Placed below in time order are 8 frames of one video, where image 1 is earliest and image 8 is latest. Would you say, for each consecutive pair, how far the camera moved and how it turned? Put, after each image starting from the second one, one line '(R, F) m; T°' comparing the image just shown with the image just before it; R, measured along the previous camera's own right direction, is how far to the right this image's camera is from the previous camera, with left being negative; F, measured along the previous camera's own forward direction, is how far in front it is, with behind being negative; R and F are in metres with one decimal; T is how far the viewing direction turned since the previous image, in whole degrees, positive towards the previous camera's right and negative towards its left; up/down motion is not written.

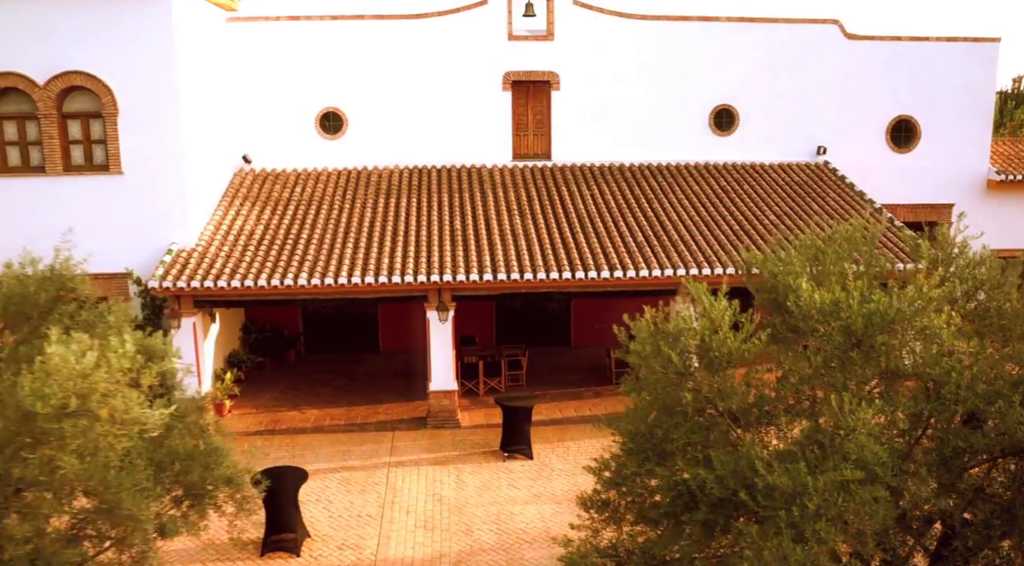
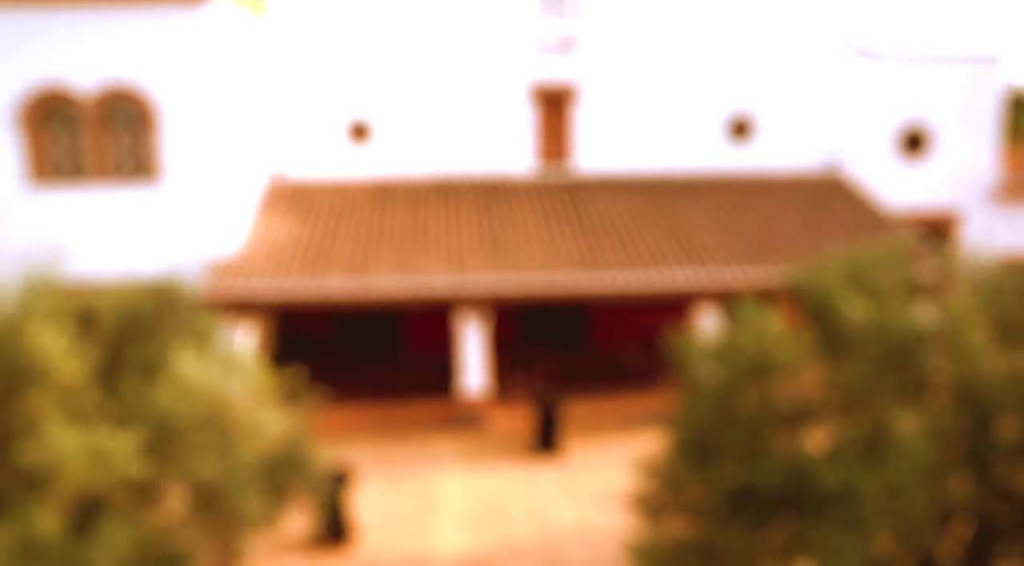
(-0.3, -0.3) m; 0°
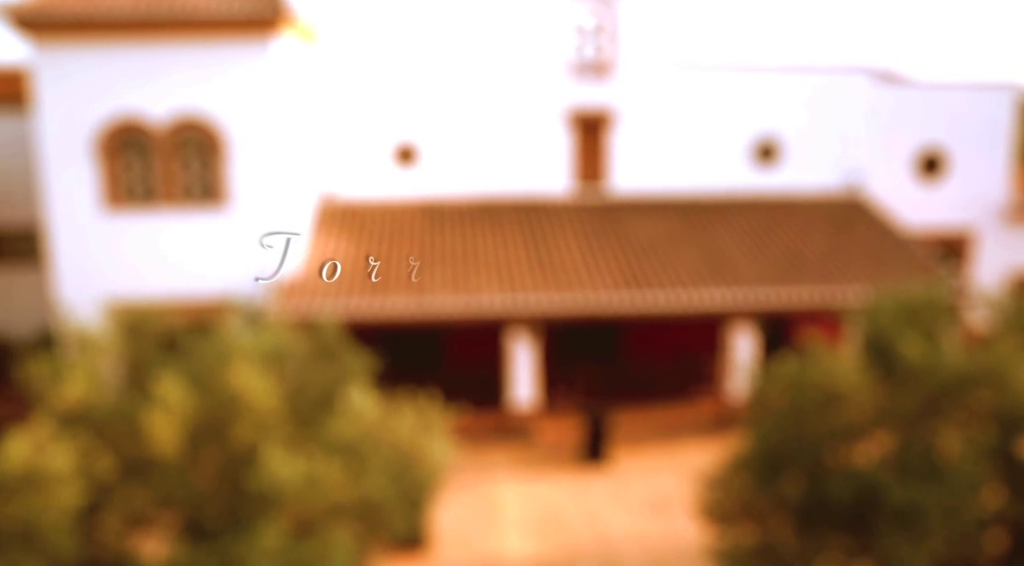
(-0.6, -0.6) m; 0°
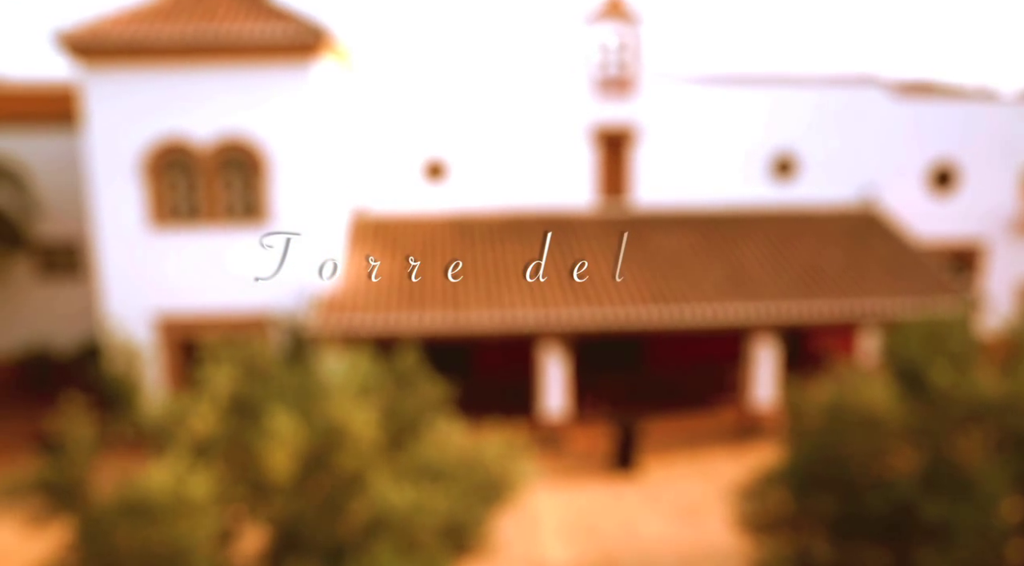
(-0.4, -0.4) m; 0°
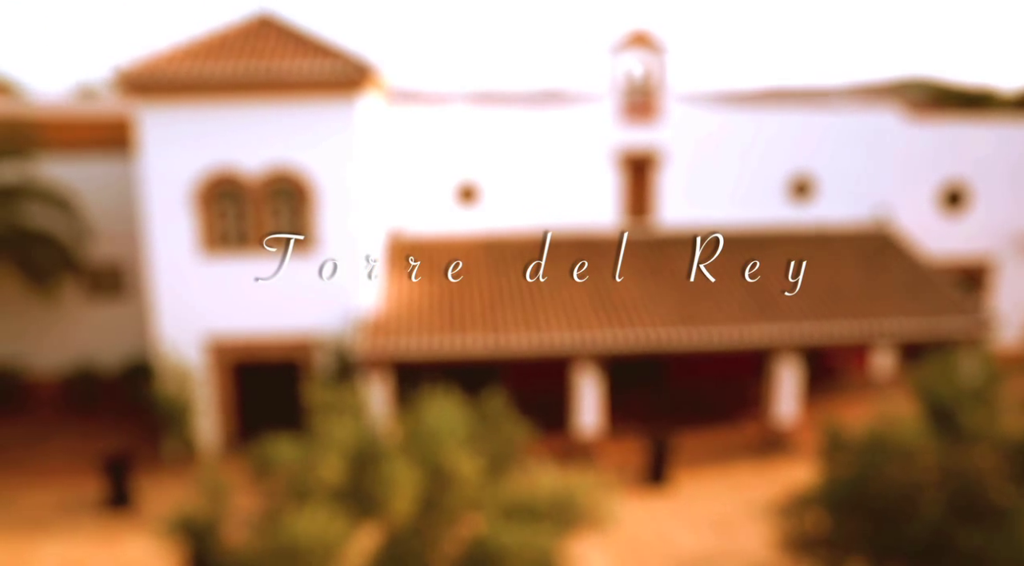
(-0.5, -0.5) m; 0°
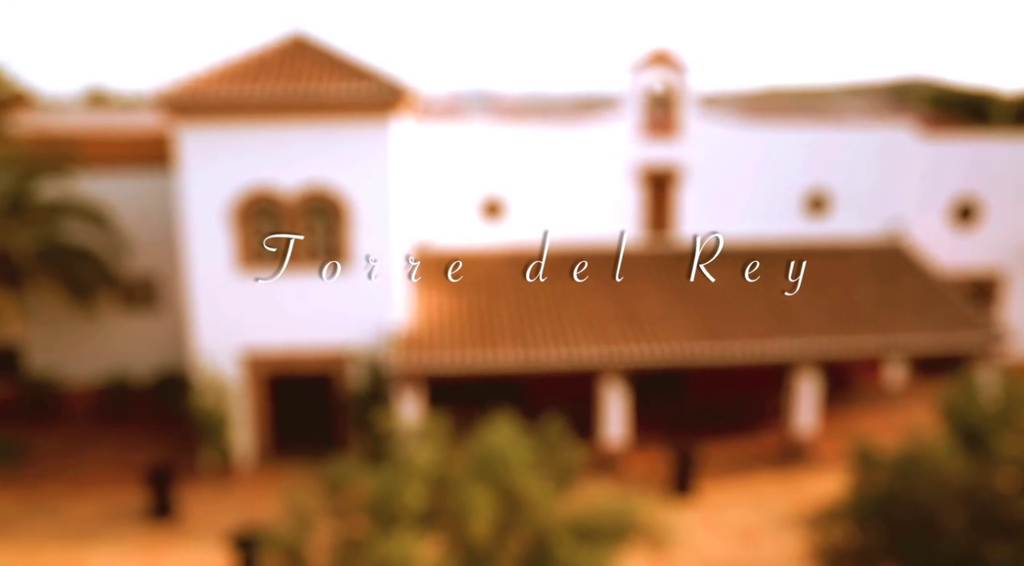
(-0.4, -0.3) m; 0°
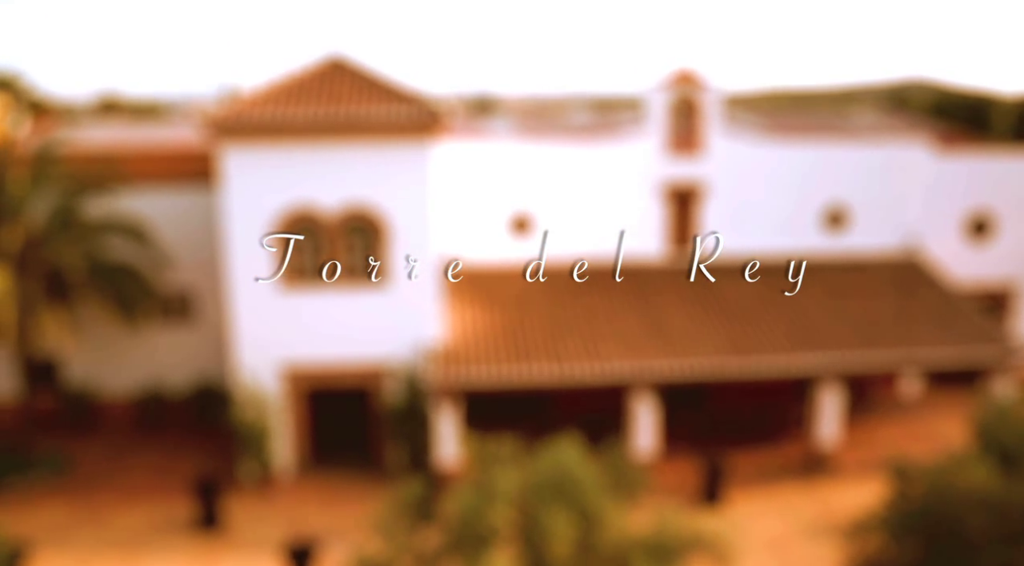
(-0.5, -0.3) m; 0°
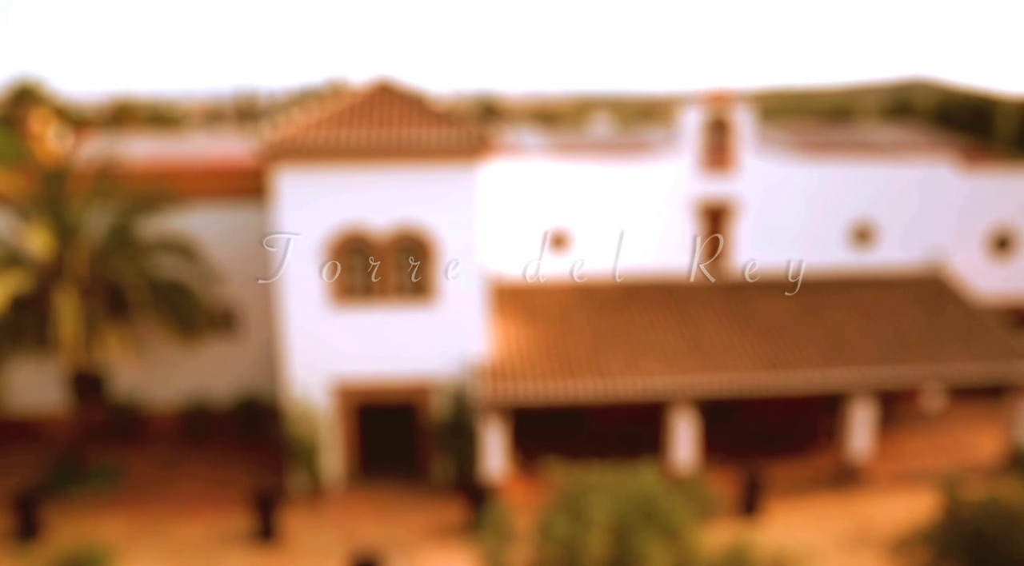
(-0.6, -0.3) m; 0°
